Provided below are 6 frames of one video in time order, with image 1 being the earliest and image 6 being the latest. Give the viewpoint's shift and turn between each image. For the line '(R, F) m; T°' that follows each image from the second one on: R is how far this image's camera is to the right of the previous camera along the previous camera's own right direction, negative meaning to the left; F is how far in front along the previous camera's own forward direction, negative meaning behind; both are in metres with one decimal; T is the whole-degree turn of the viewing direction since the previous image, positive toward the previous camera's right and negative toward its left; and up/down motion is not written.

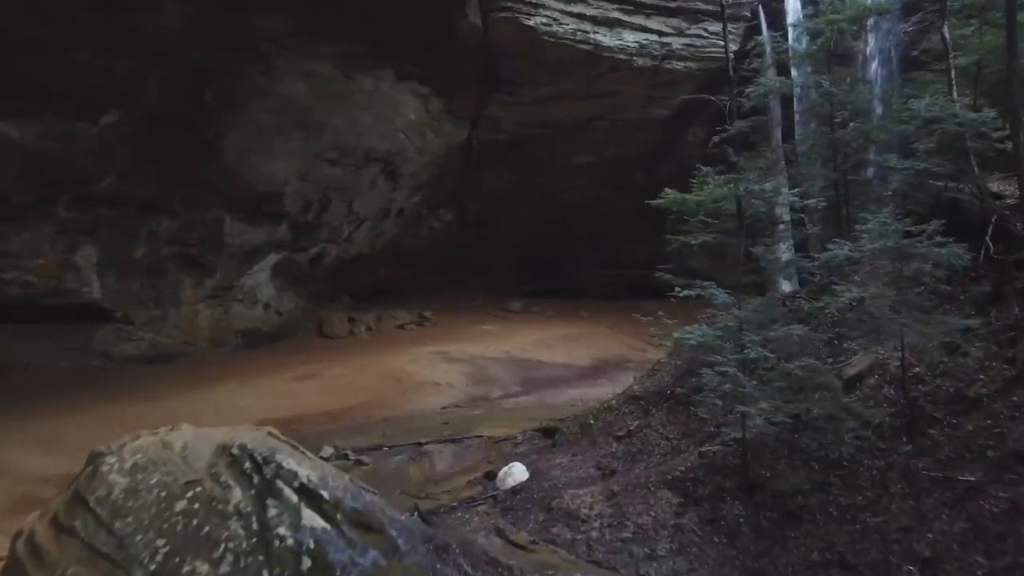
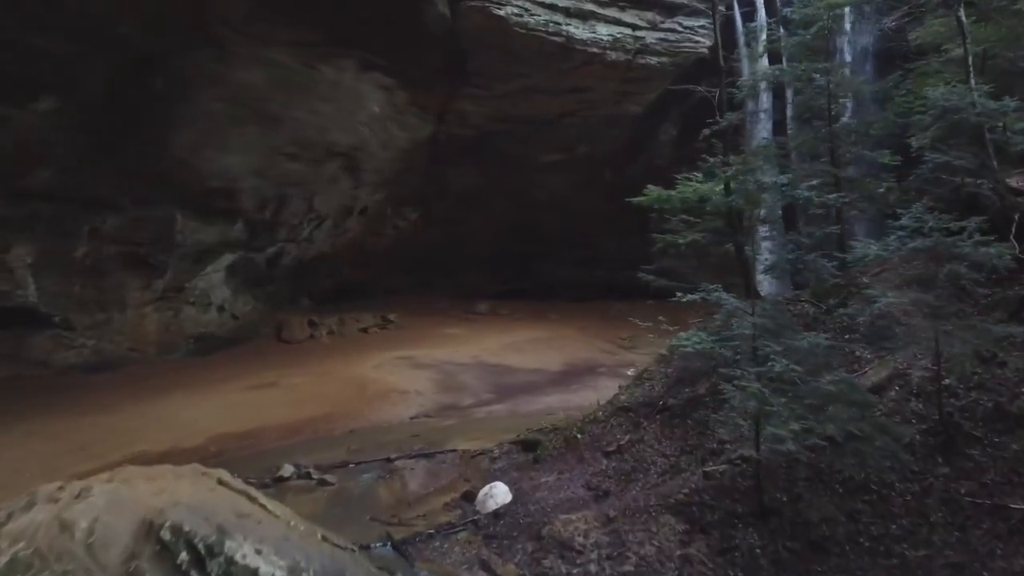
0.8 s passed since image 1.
(-0.2, +0.5) m; +3°
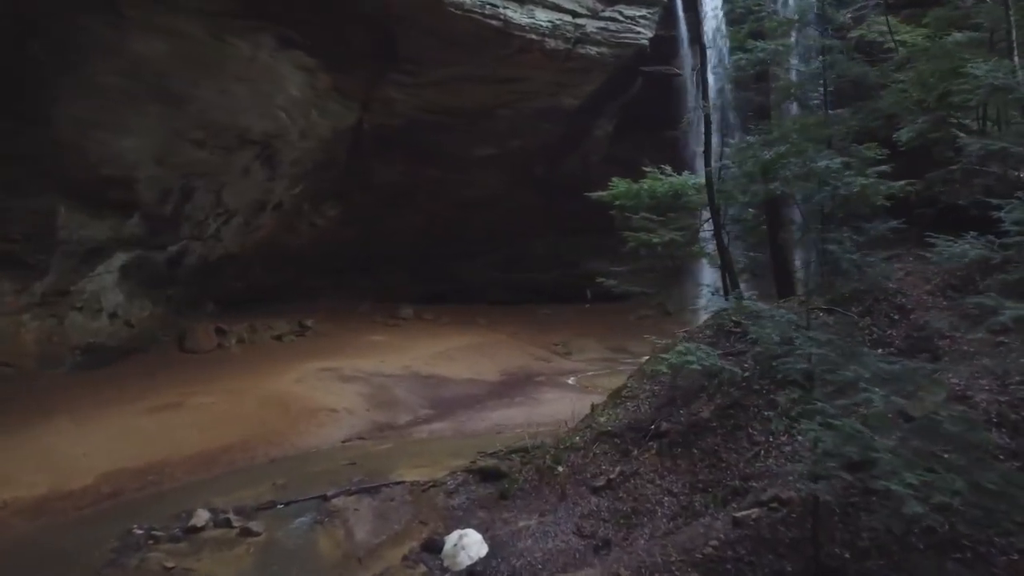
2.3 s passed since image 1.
(-0.4, +1.0) m; +7°
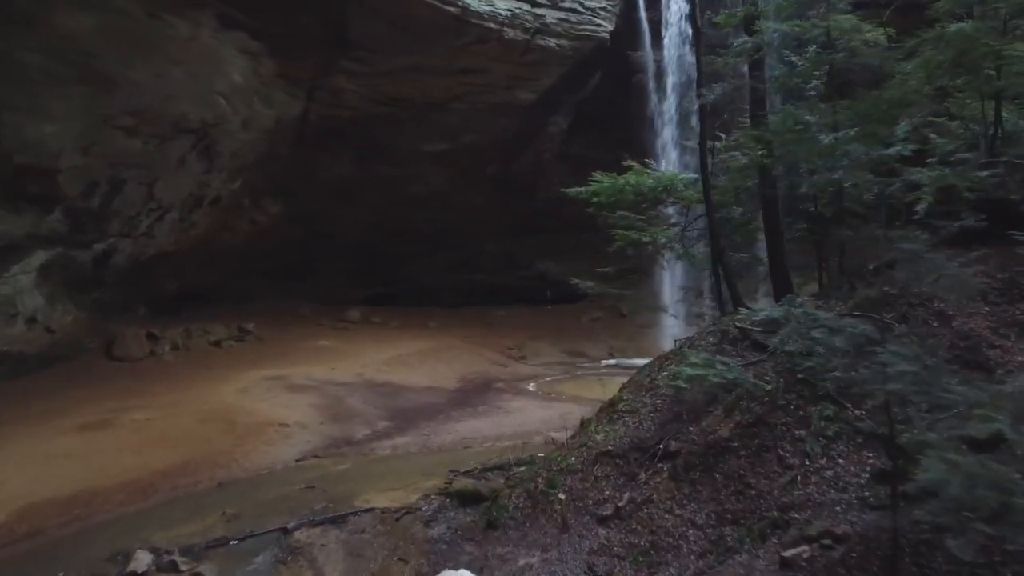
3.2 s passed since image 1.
(-0.3, +0.6) m; +5°
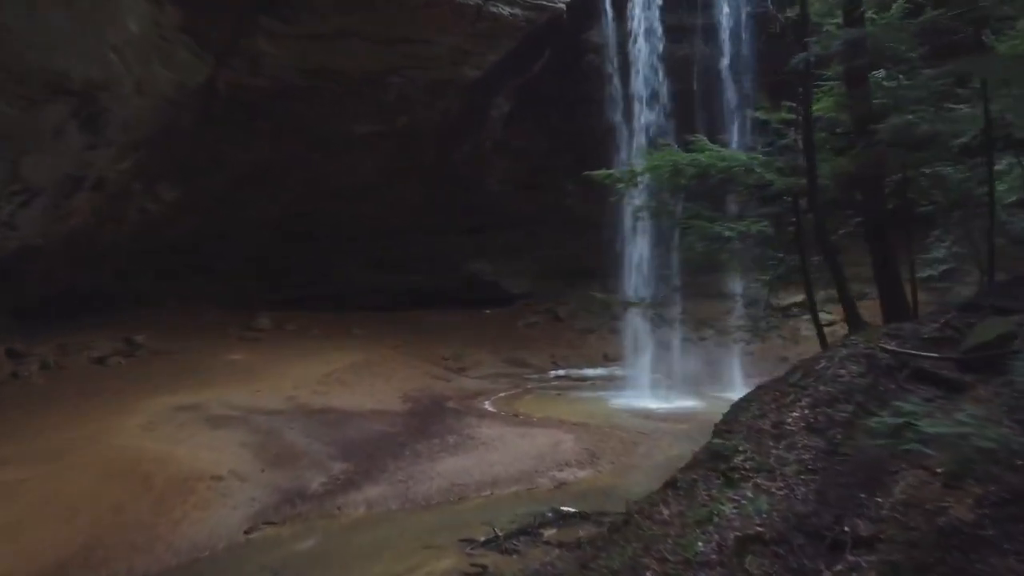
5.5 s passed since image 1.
(-1.0, +1.7) m; +9°
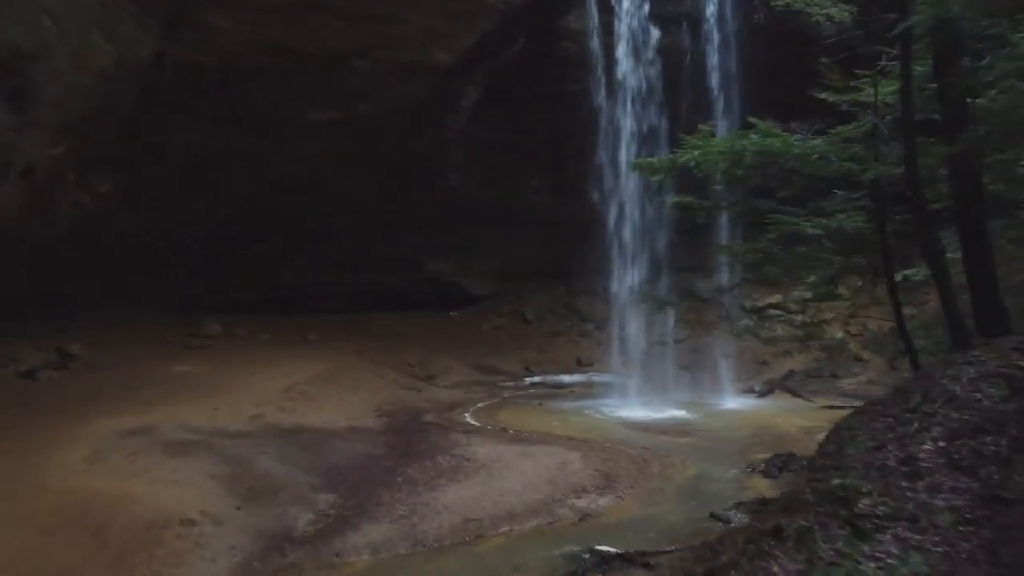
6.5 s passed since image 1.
(-0.6, +0.8) m; +5°
